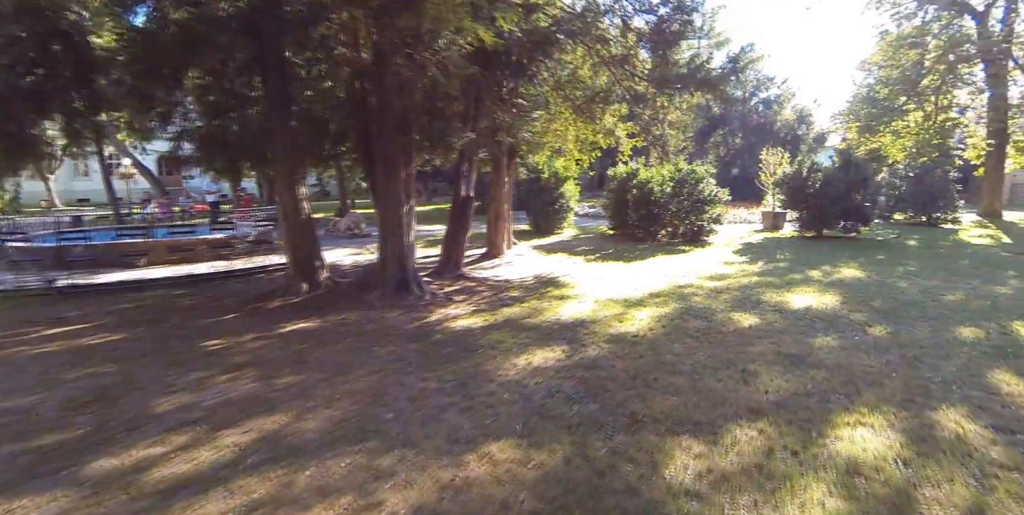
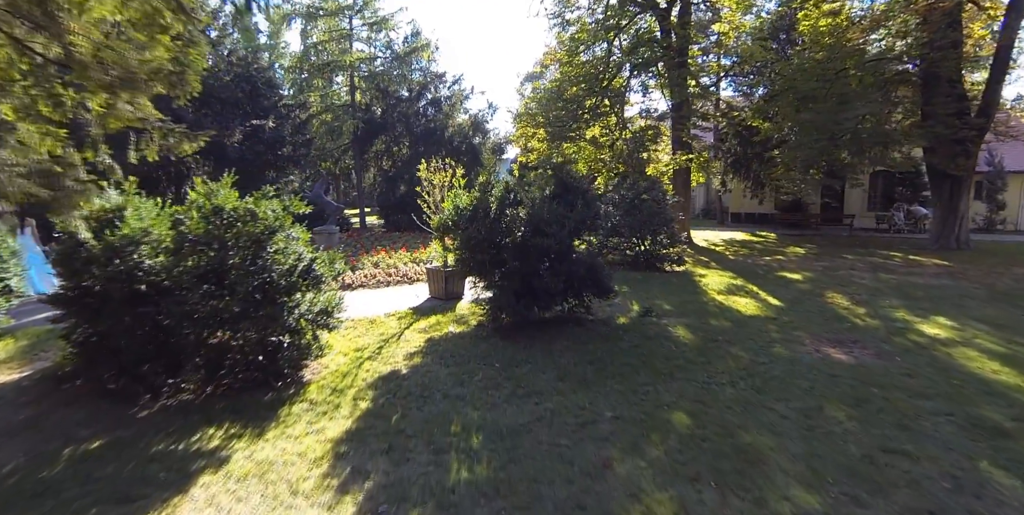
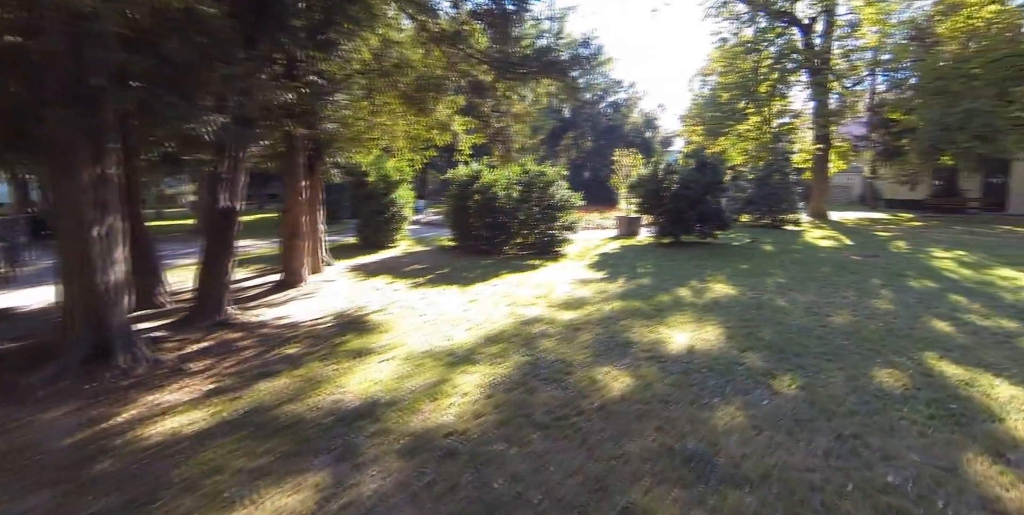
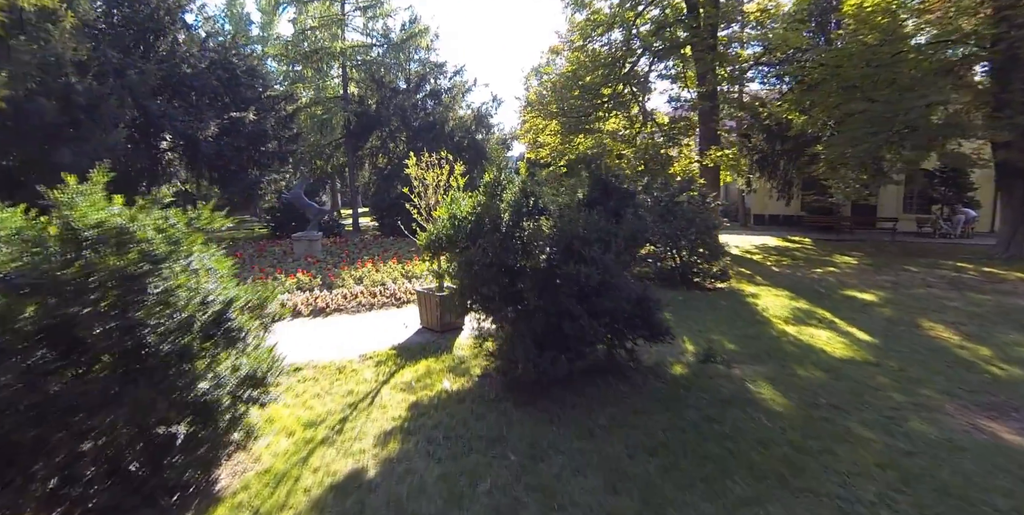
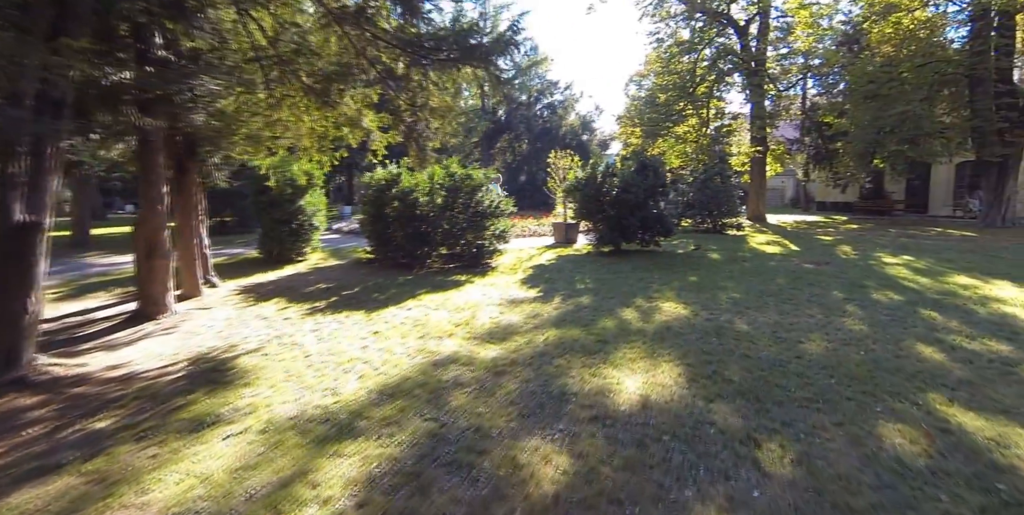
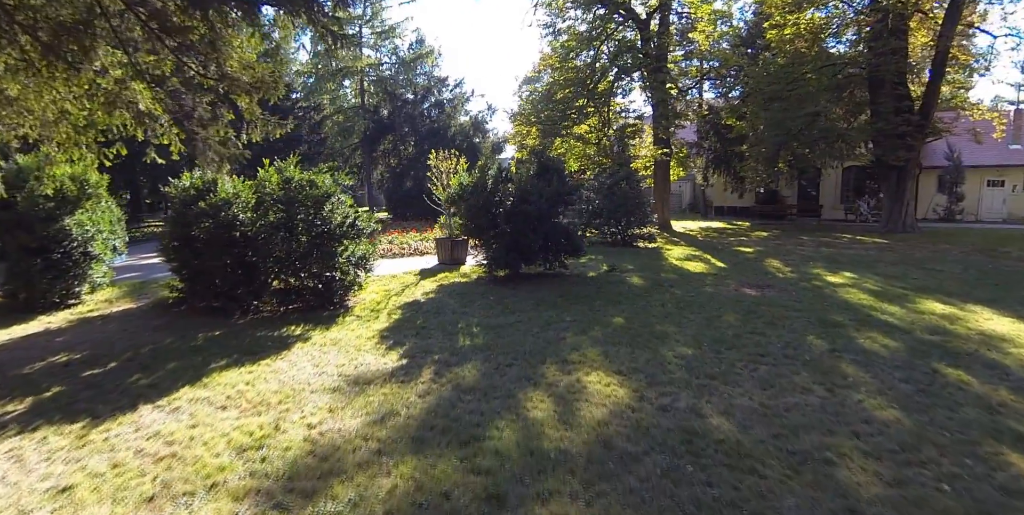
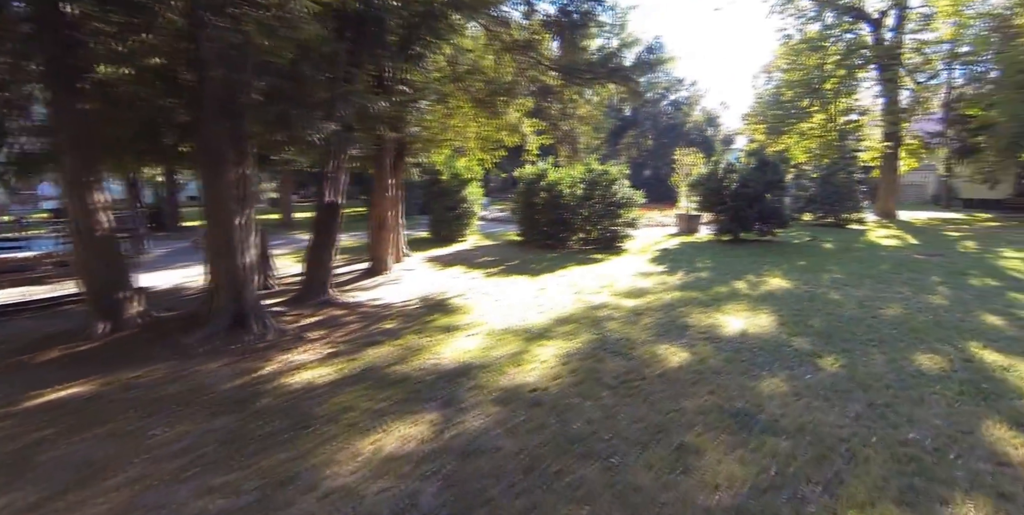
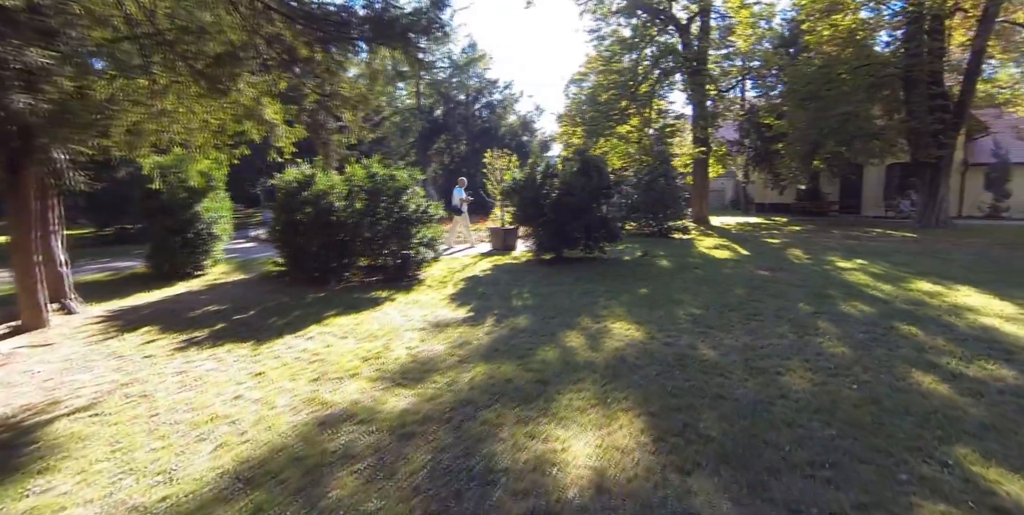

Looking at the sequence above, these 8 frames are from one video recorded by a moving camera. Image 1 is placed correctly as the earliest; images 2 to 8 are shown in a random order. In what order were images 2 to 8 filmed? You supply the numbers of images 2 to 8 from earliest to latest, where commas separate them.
7, 3, 5, 8, 6, 2, 4
